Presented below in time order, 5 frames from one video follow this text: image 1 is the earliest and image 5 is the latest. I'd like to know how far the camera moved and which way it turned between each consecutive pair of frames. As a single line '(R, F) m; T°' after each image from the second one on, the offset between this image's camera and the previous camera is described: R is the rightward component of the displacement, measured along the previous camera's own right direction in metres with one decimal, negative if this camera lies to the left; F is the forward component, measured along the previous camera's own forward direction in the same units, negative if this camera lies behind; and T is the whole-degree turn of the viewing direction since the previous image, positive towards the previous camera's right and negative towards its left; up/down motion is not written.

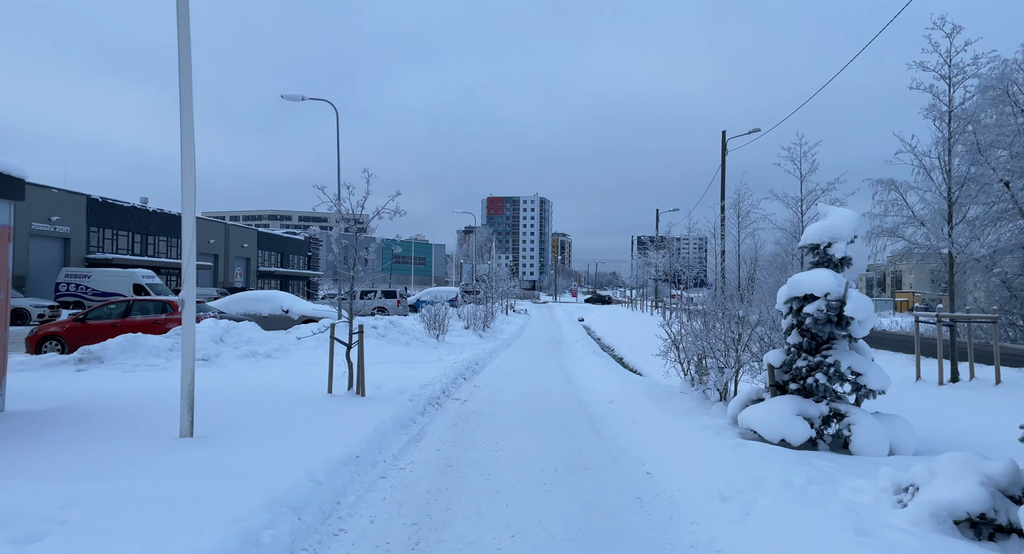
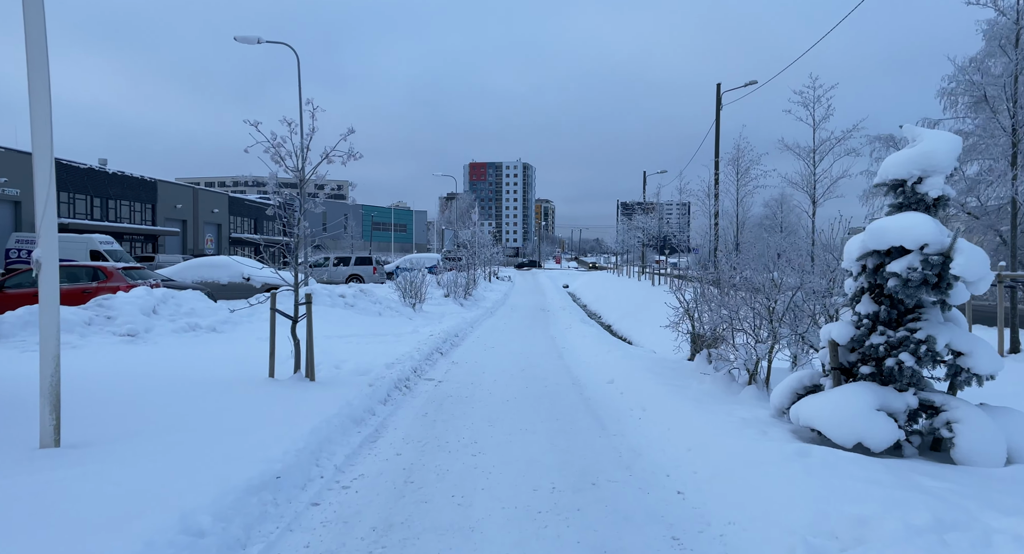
(0.0, +1.8) m; +1°
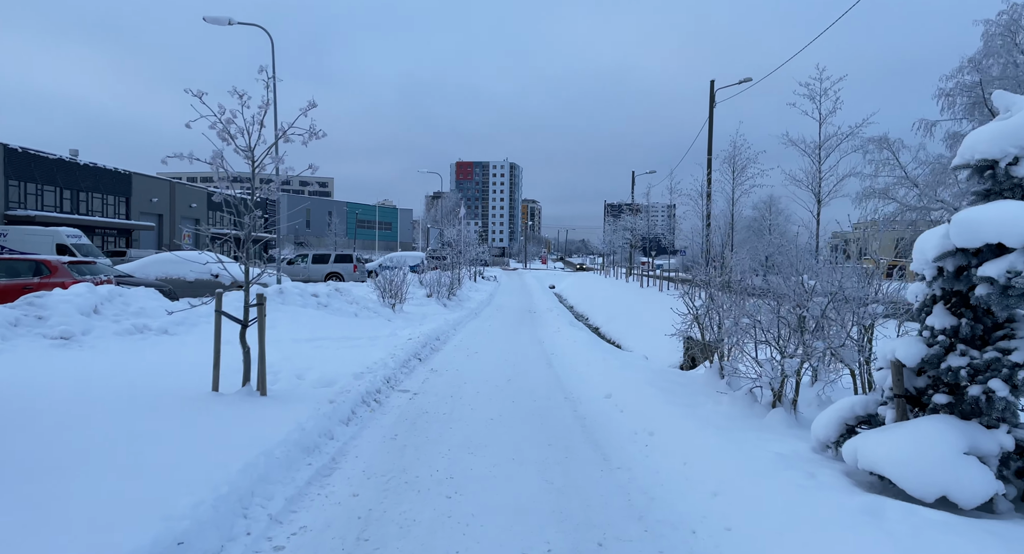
(0.0, +1.1) m; +1°
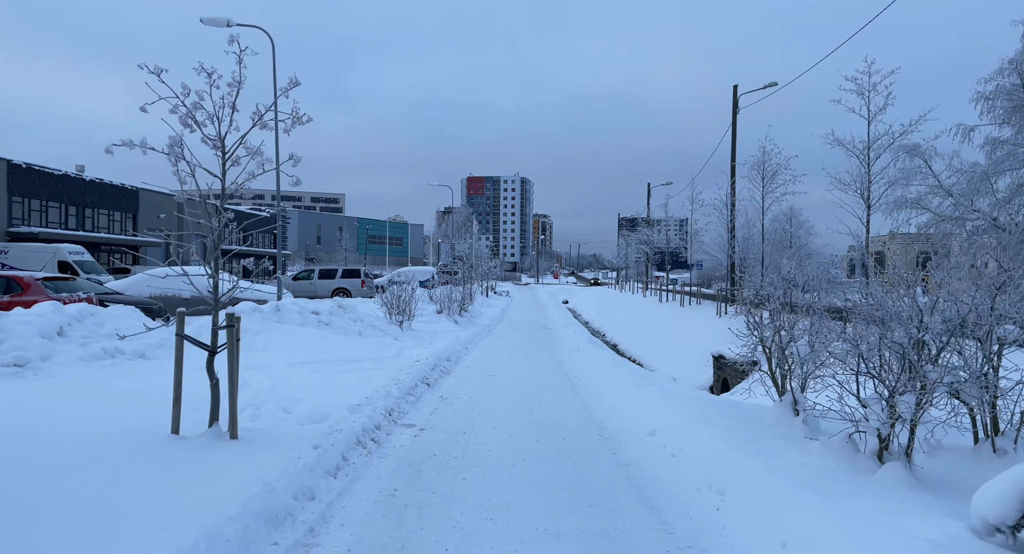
(-0.1, +1.3) m; -1°
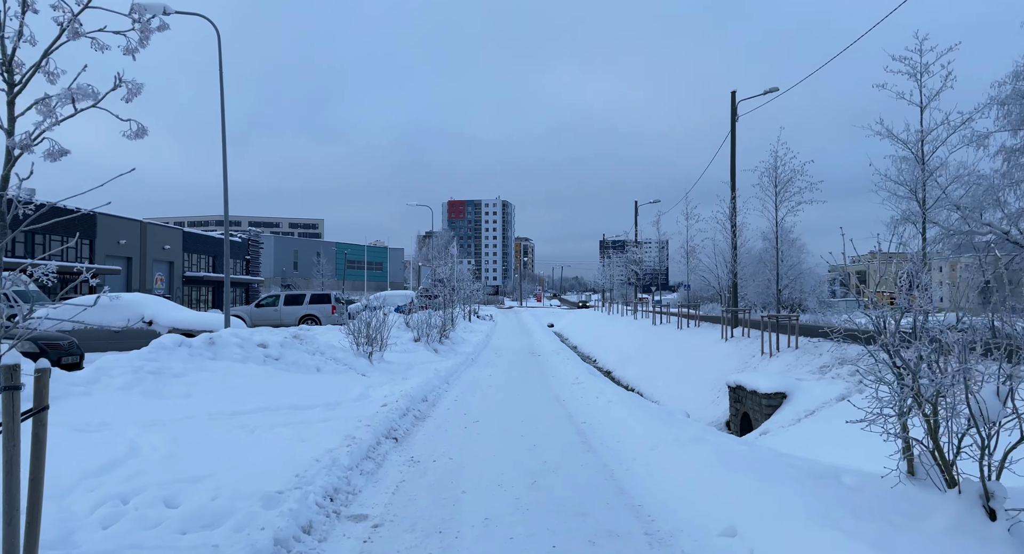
(-0.1, +2.4) m; +2°
